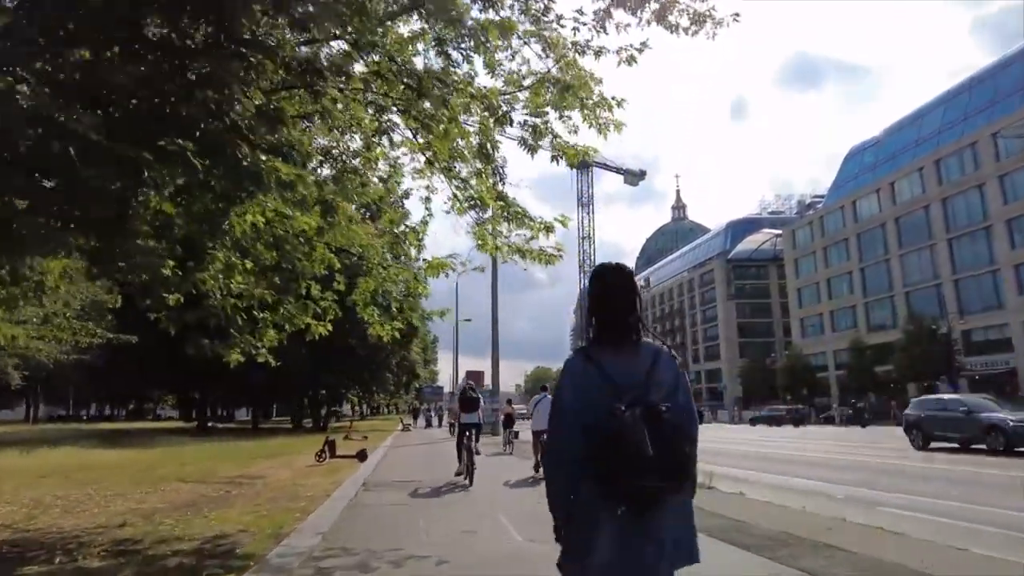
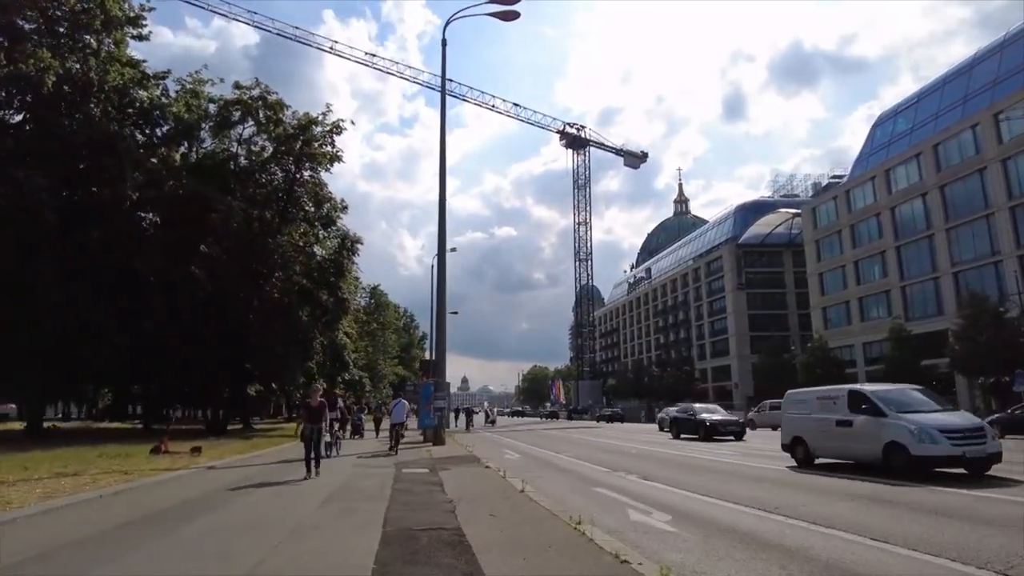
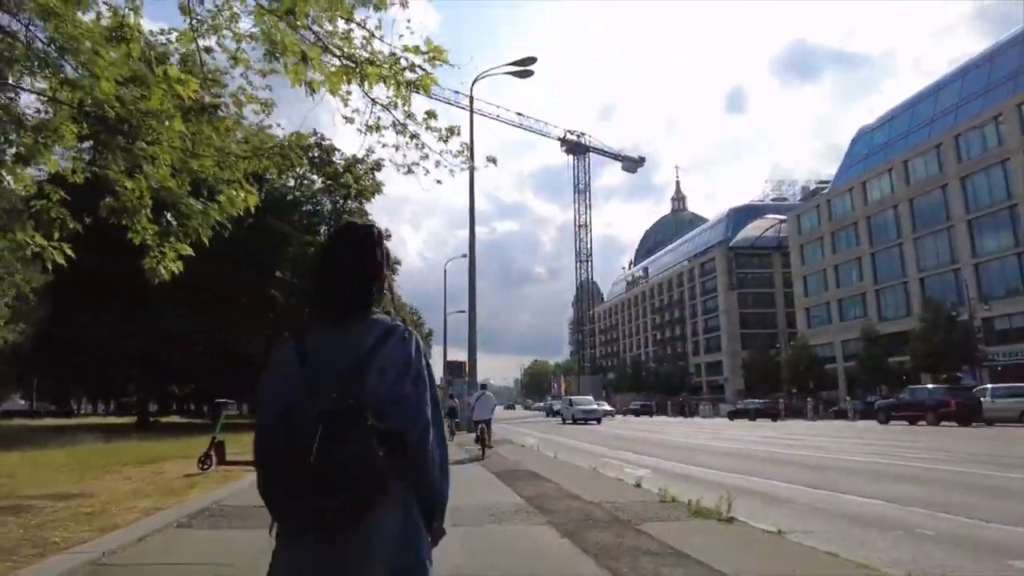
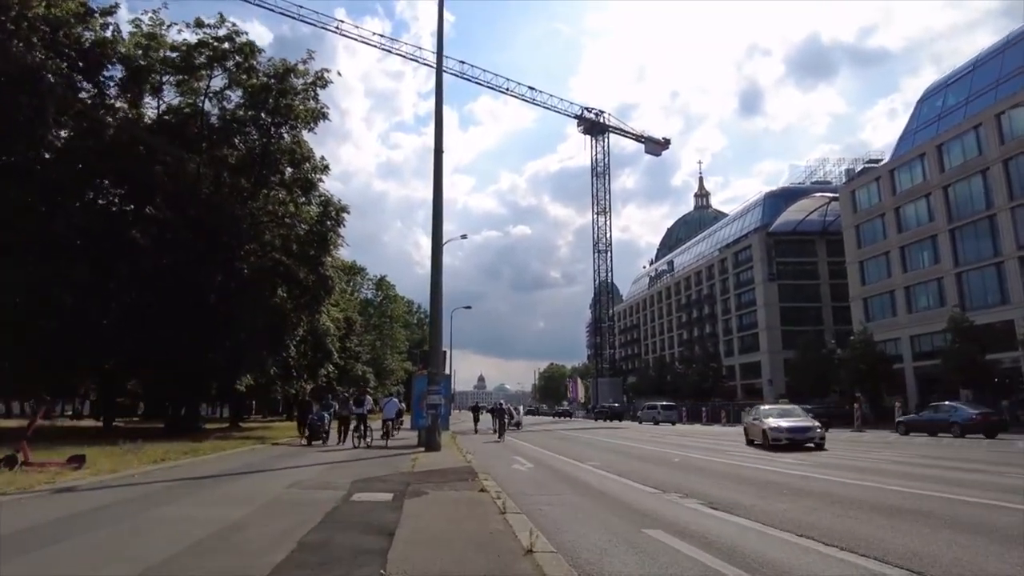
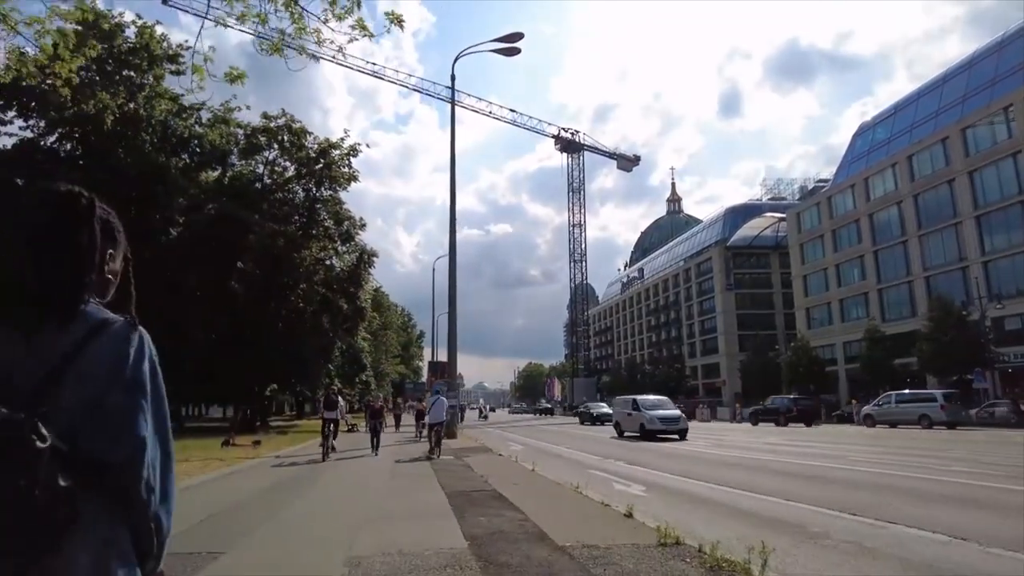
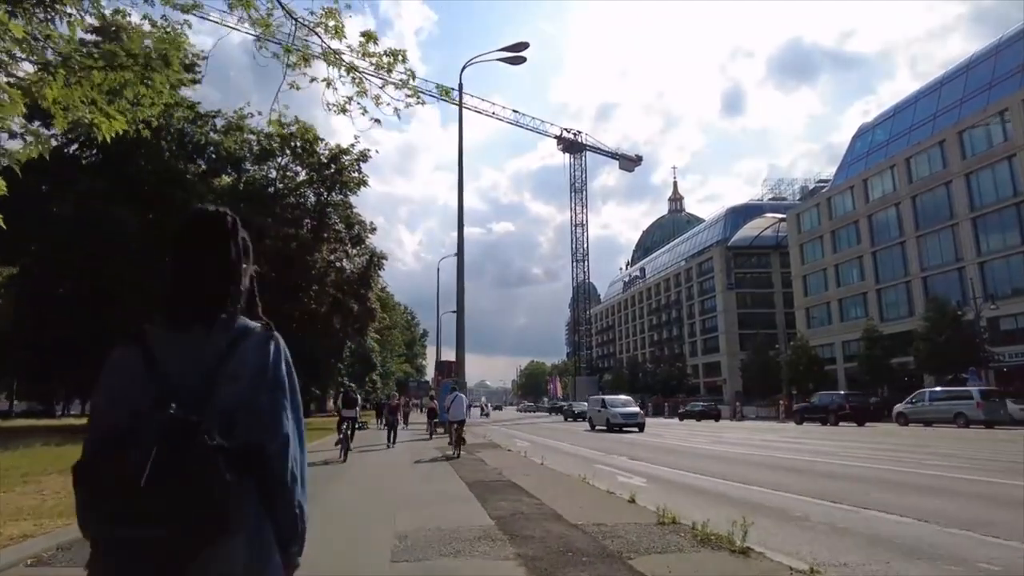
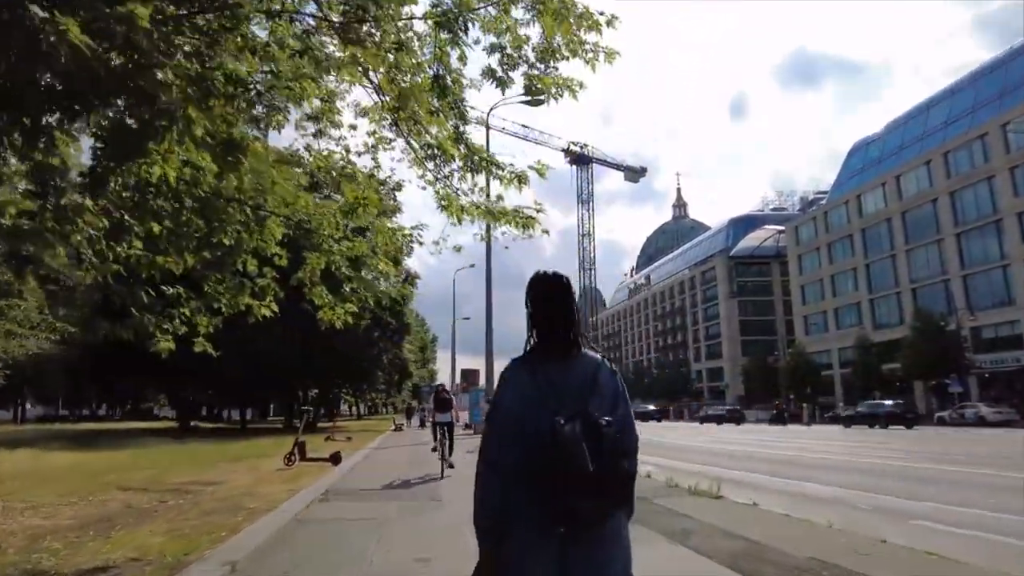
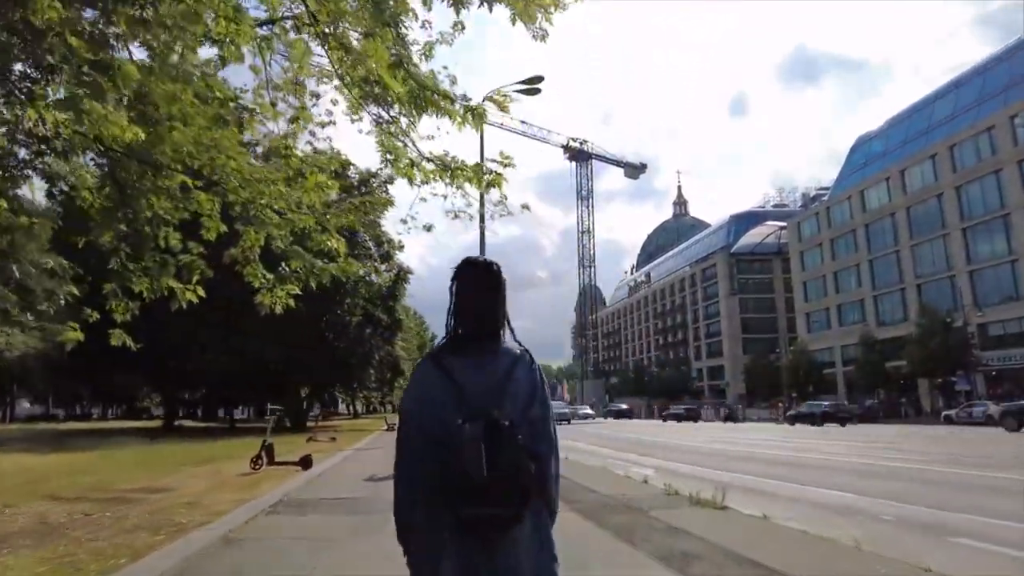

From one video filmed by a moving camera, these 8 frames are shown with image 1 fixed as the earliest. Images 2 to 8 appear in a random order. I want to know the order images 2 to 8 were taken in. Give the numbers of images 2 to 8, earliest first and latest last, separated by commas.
7, 8, 3, 6, 5, 2, 4
